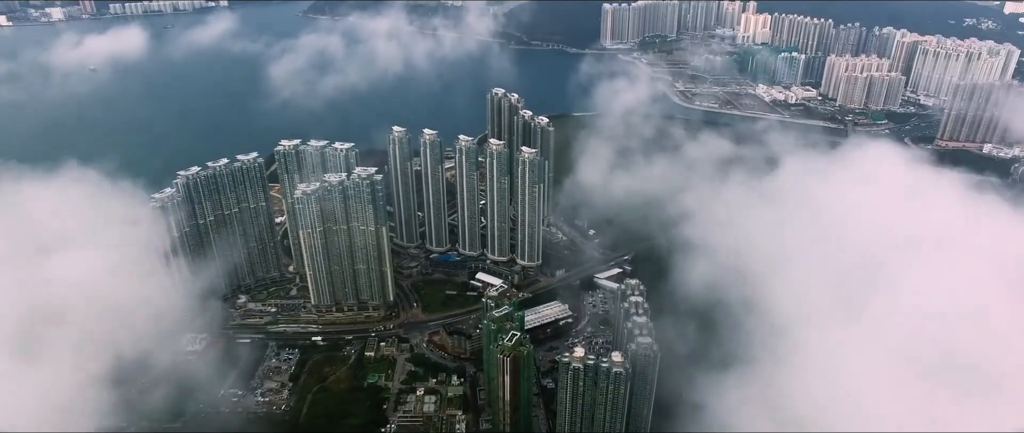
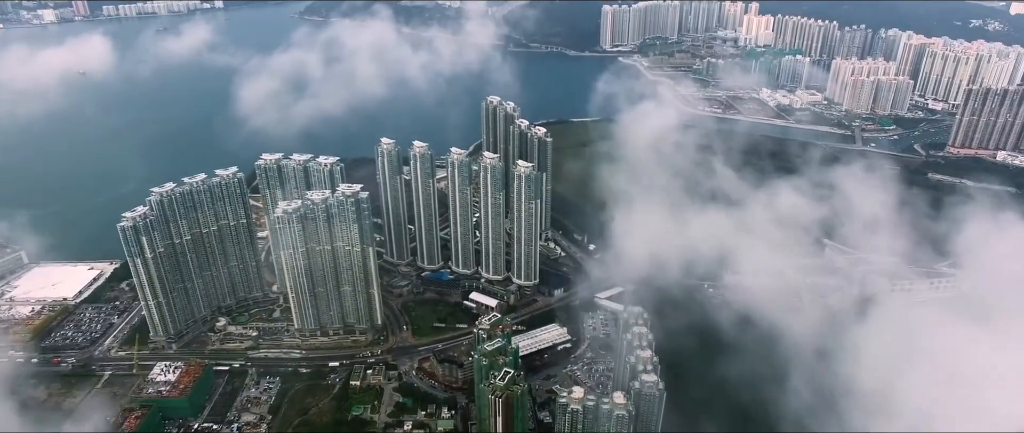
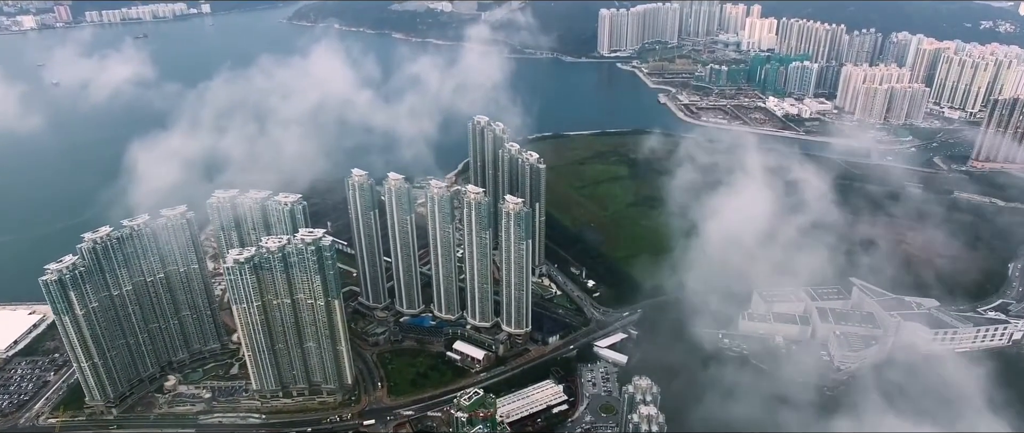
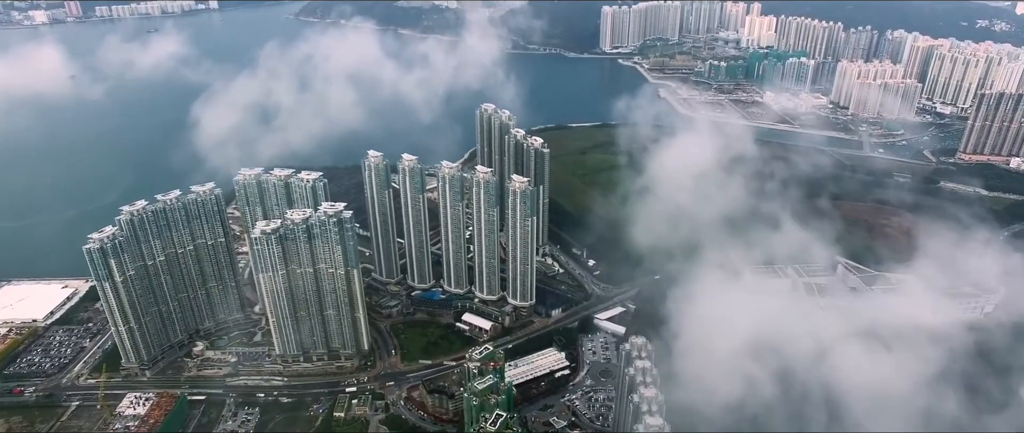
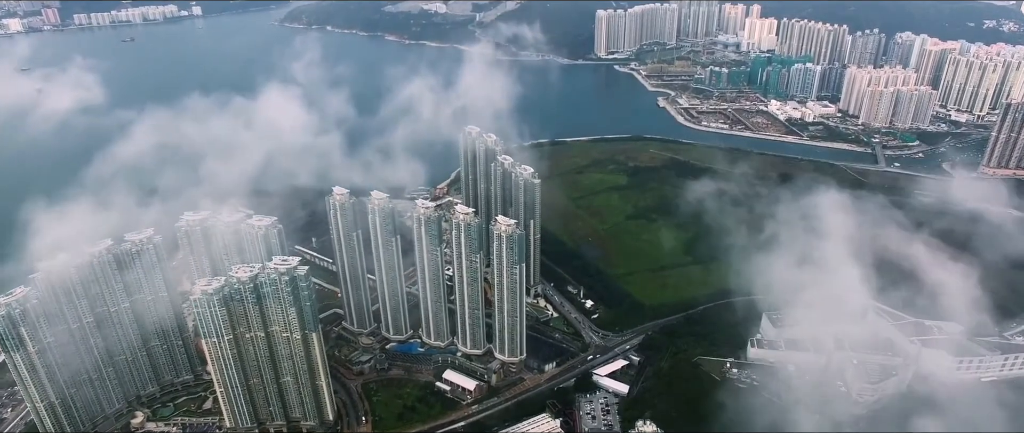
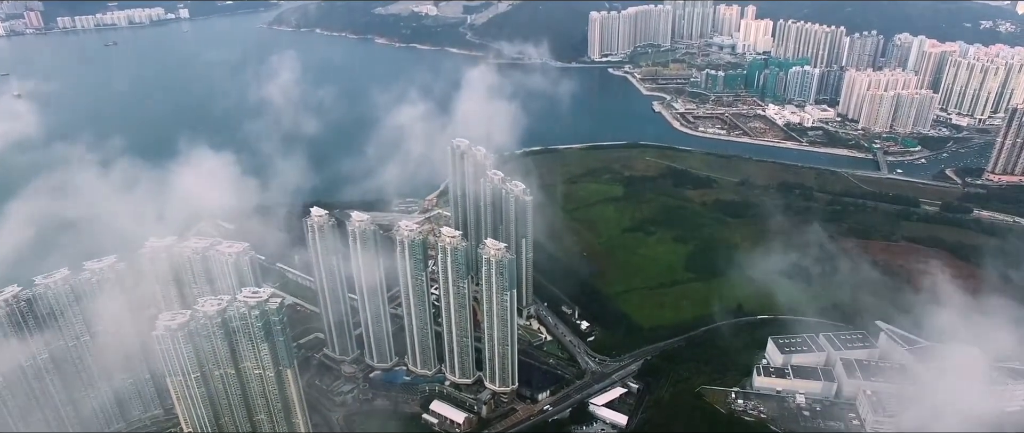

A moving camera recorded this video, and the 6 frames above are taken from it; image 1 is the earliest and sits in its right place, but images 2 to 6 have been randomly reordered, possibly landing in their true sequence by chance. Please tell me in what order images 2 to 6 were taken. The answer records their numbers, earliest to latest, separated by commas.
2, 4, 3, 5, 6
